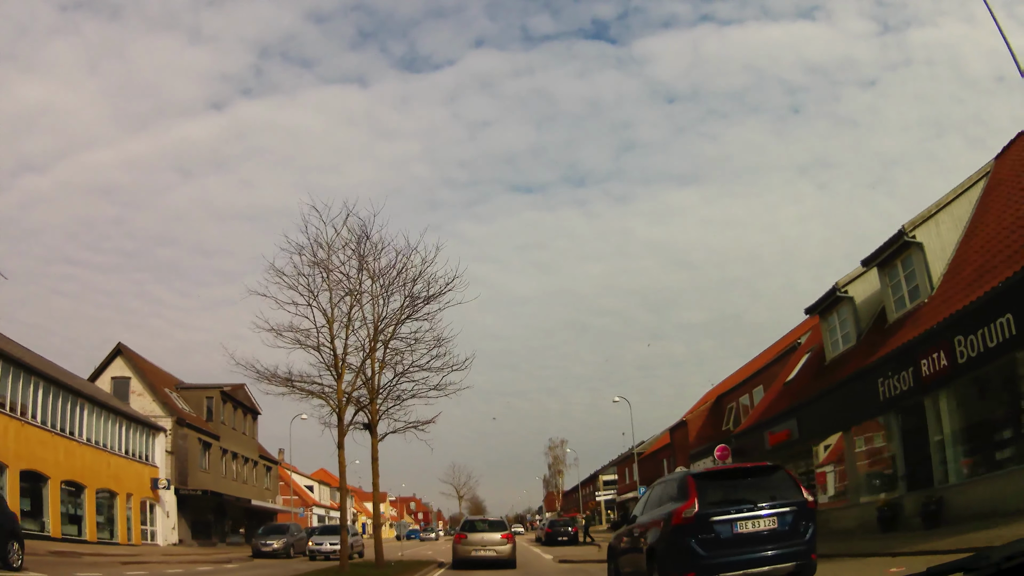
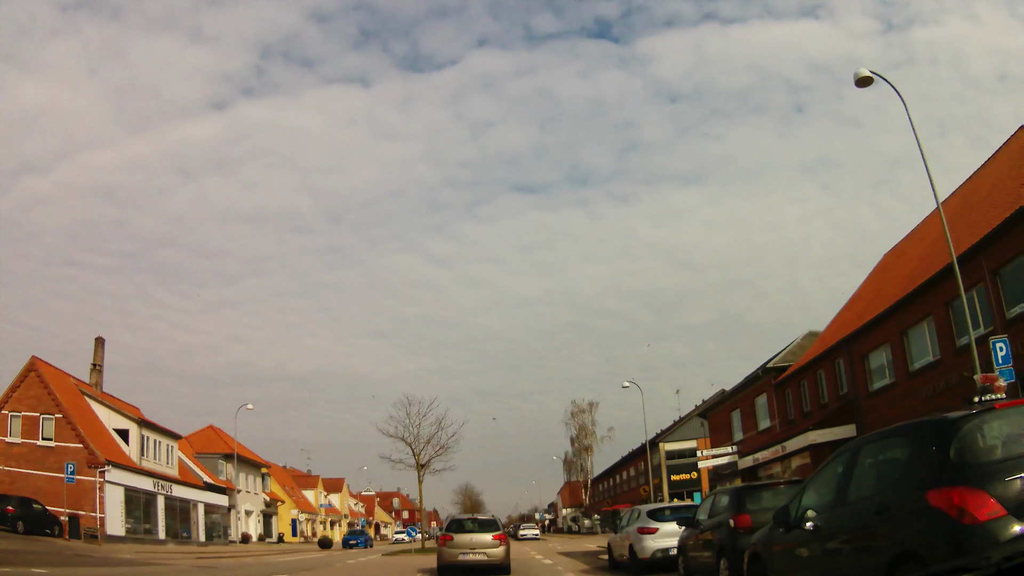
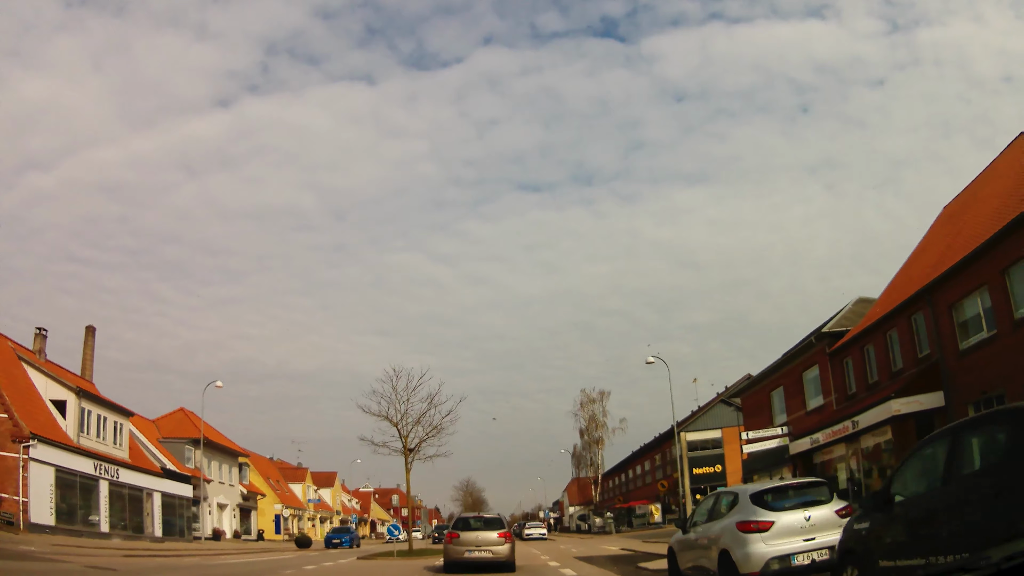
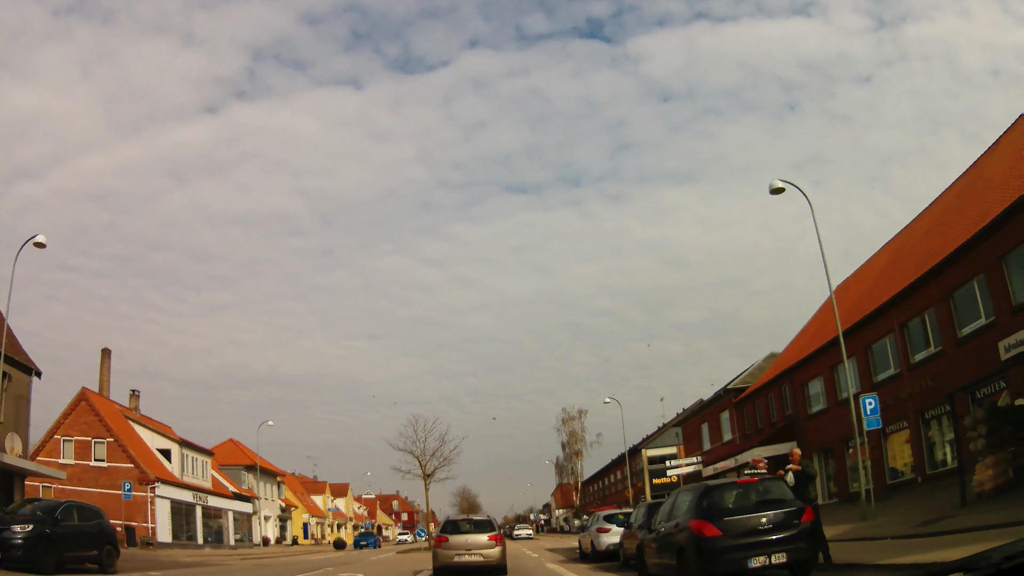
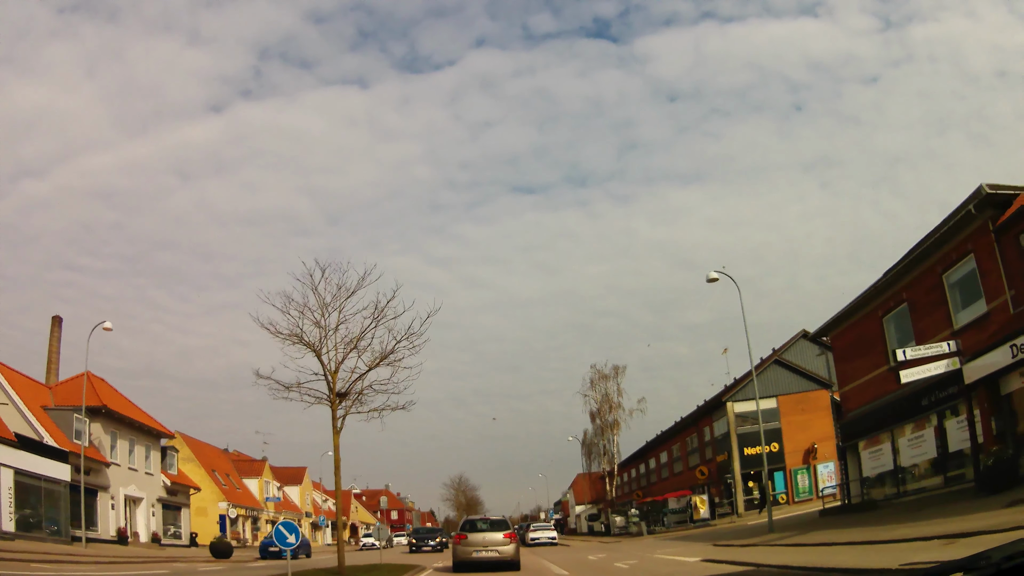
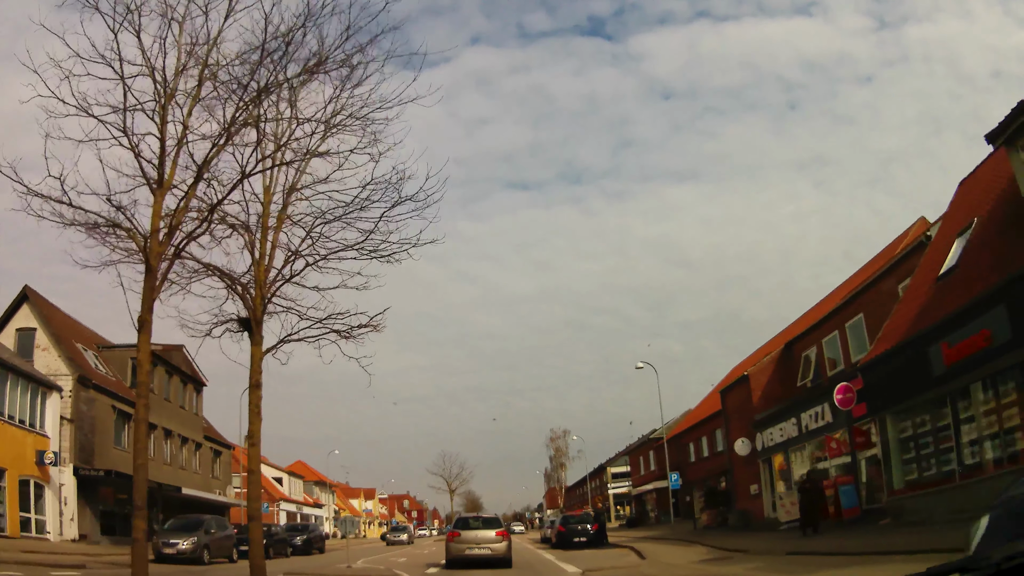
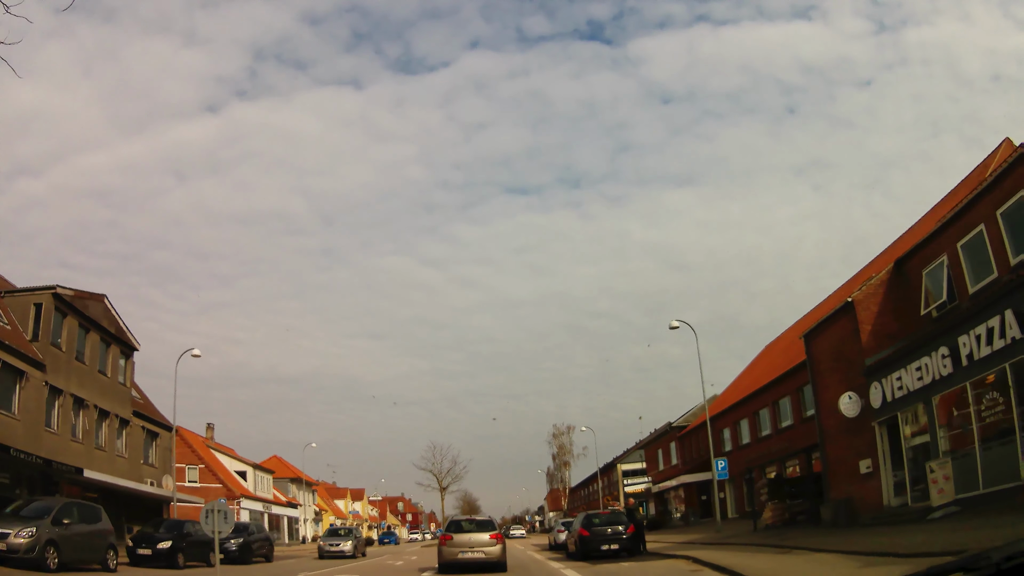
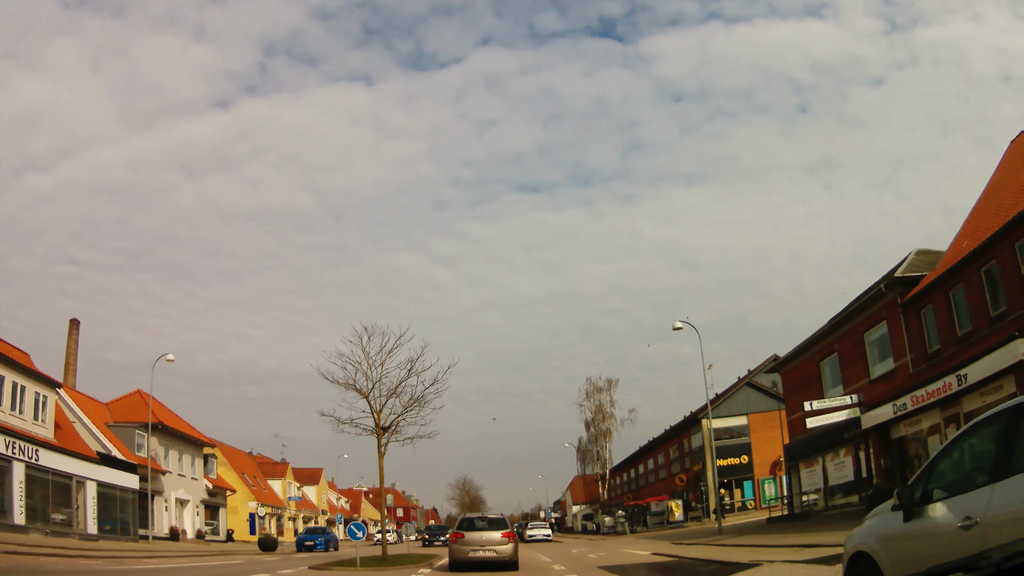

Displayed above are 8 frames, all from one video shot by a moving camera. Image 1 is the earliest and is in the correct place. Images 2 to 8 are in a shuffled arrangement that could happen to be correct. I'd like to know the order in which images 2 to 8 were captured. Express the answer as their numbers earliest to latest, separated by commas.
6, 7, 4, 2, 3, 8, 5
